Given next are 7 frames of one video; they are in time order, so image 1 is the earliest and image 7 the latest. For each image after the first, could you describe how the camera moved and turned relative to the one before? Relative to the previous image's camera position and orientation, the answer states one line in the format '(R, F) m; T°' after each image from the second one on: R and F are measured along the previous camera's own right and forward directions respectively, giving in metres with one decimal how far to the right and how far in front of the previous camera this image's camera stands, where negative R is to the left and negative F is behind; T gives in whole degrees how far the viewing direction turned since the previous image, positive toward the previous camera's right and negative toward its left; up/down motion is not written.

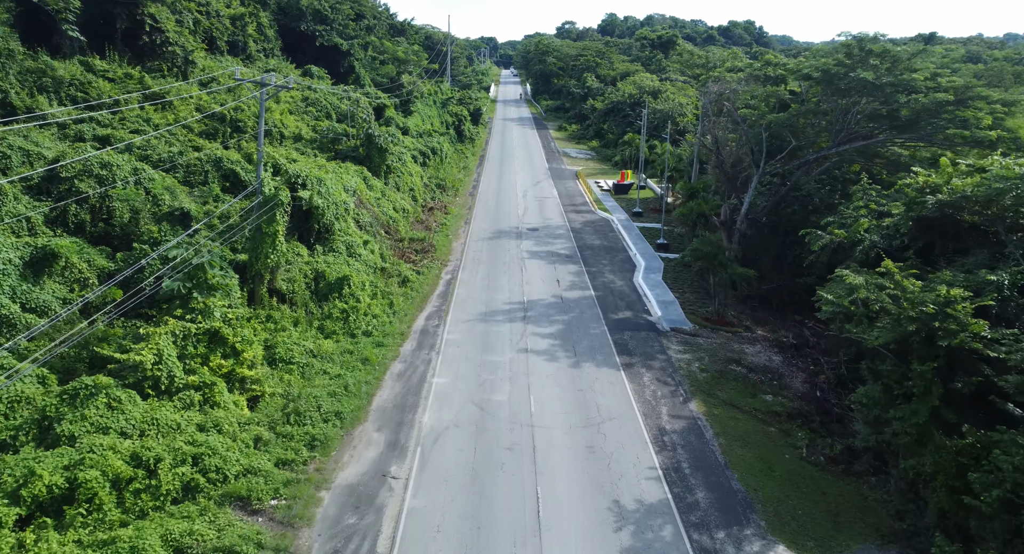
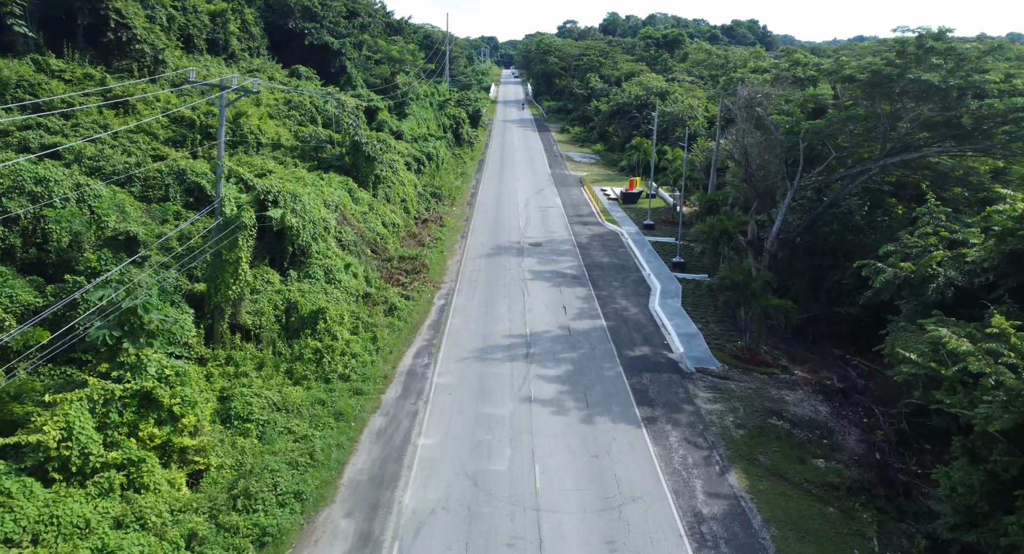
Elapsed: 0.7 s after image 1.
(0.0, +3.9) m; 0°
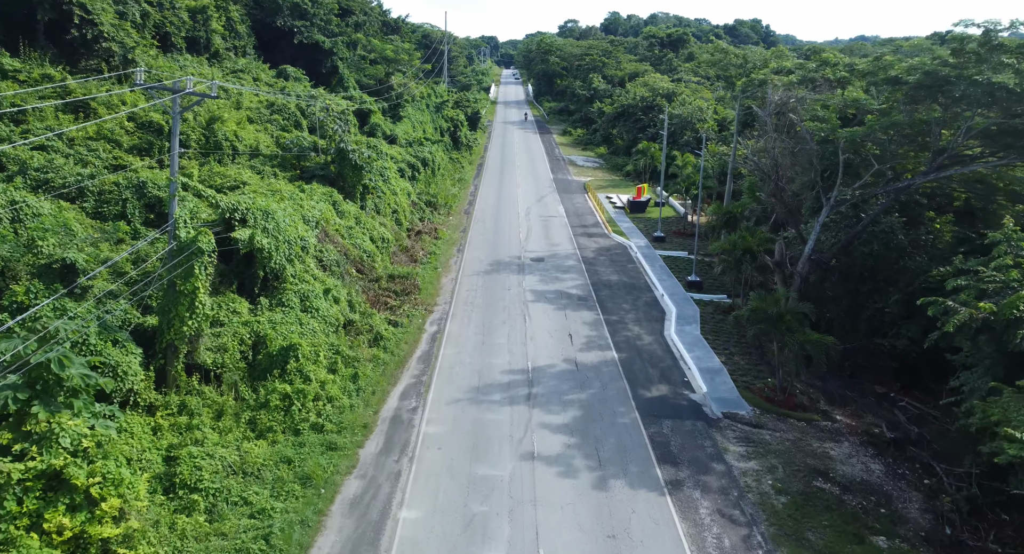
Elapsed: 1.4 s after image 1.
(0.0, +3.2) m; 0°
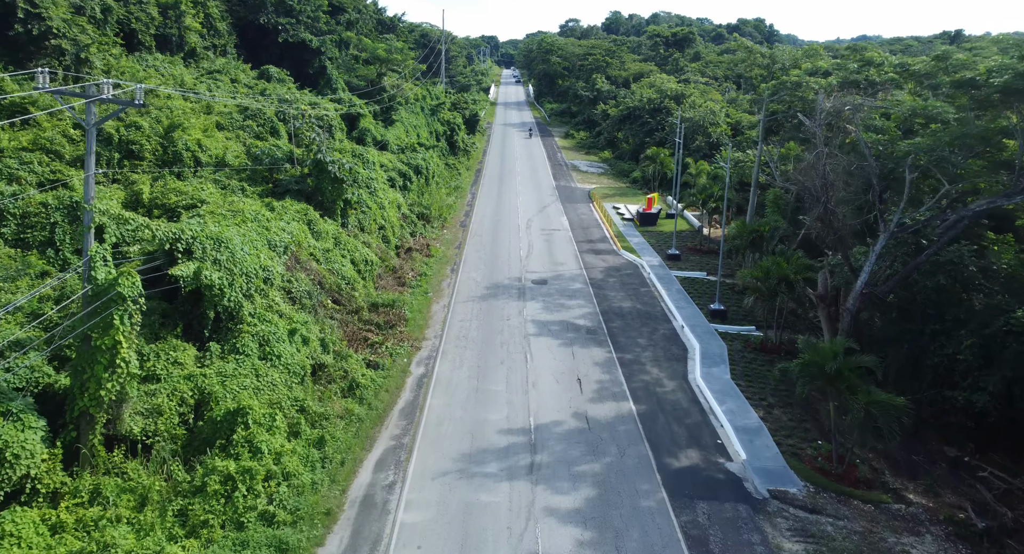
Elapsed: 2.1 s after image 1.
(0.0, +4.0) m; 0°
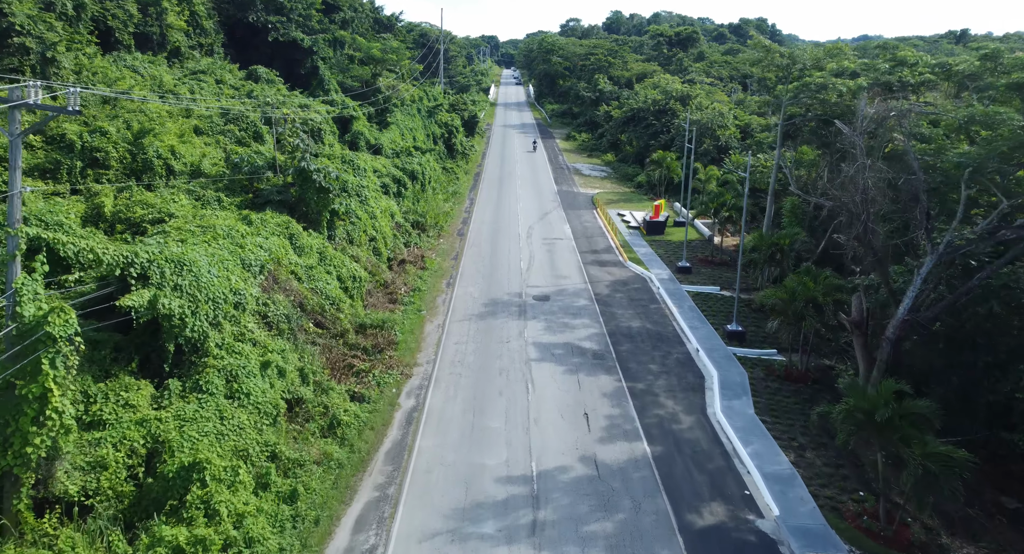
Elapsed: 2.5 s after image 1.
(0.0, +2.4) m; 0°
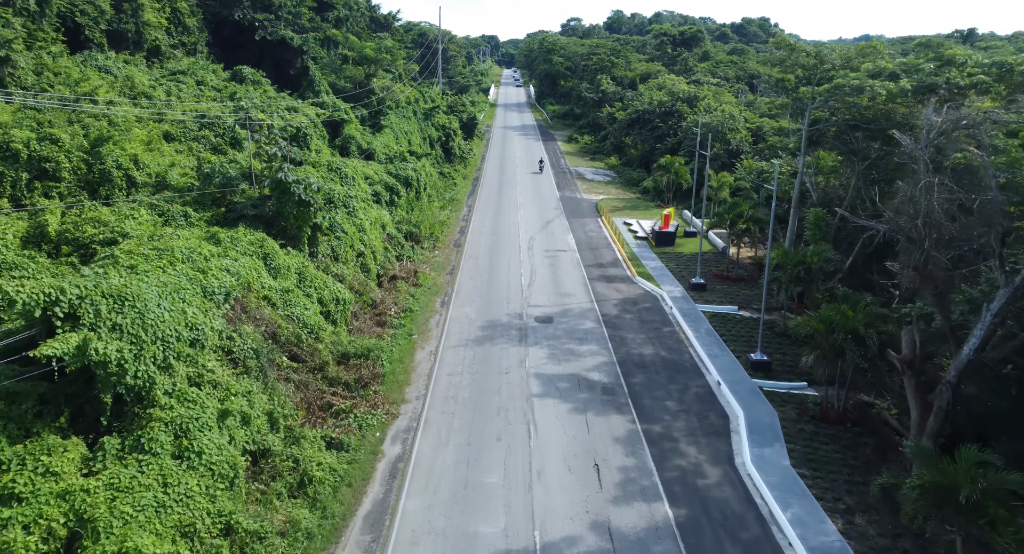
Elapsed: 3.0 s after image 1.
(0.0, +2.8) m; 0°
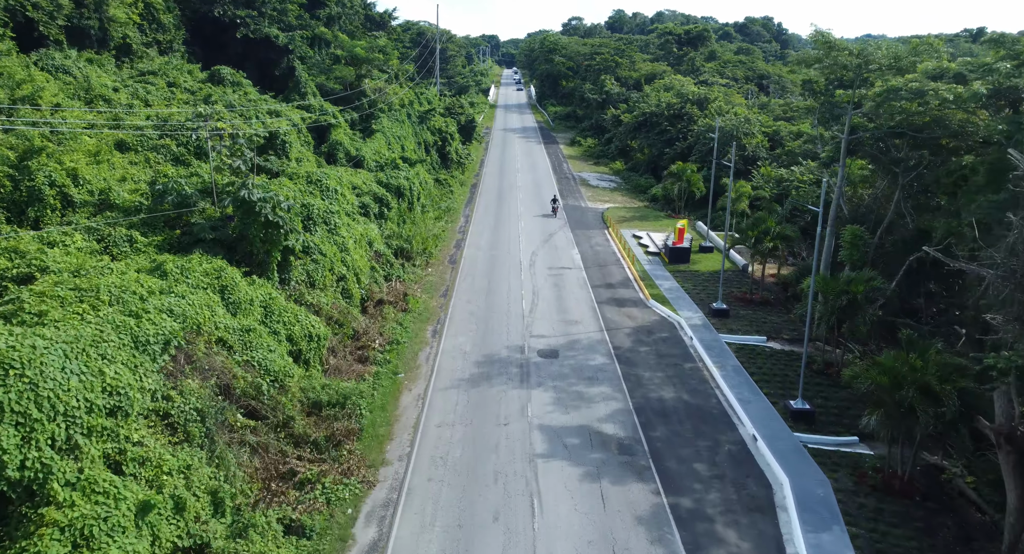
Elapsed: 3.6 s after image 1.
(0.0, +3.6) m; 0°
